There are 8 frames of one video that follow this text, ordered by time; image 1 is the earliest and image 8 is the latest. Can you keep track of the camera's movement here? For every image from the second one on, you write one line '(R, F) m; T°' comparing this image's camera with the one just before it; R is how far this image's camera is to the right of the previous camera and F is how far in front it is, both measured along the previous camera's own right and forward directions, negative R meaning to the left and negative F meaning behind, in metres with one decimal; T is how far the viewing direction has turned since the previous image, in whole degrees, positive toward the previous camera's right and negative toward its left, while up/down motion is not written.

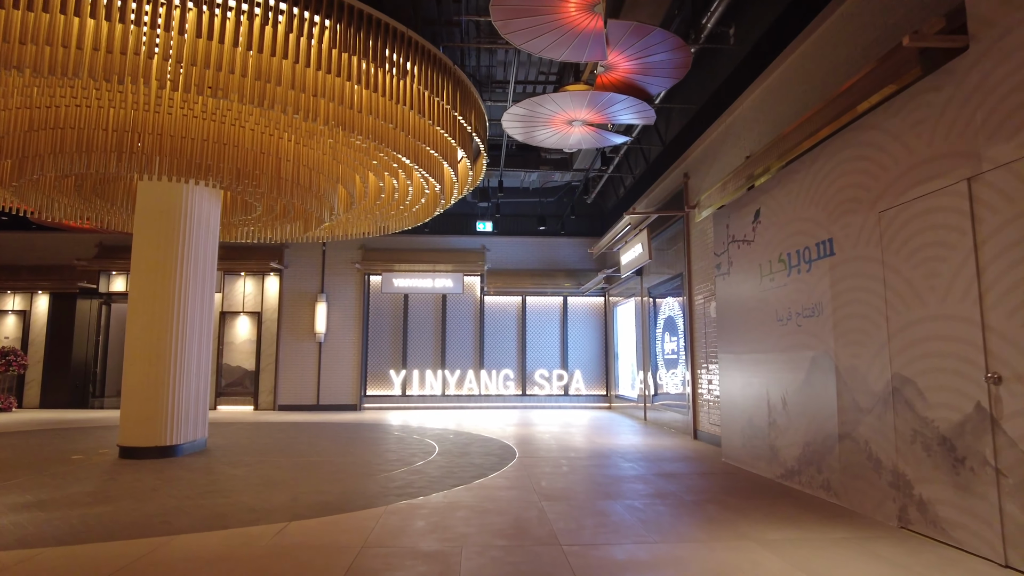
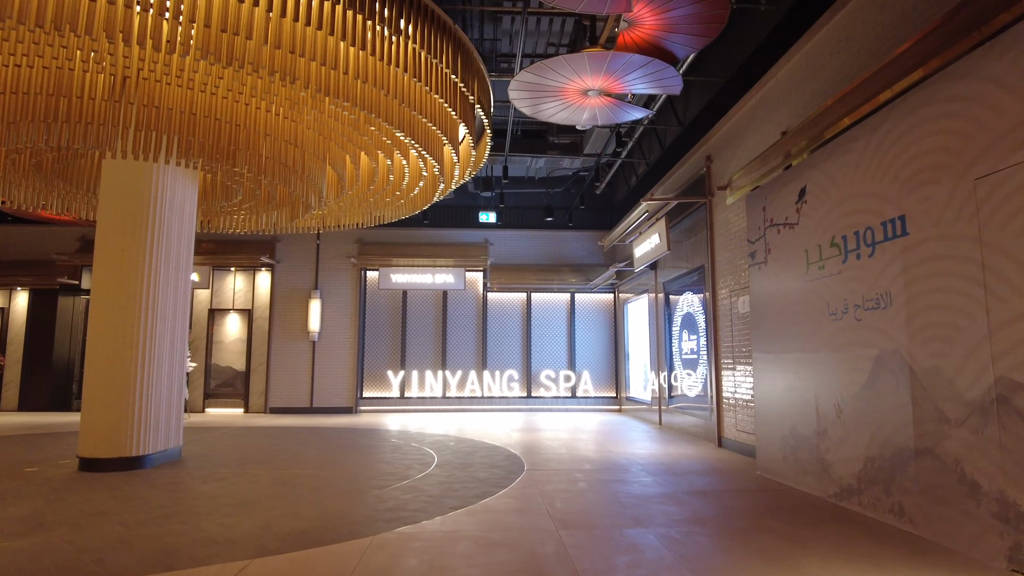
(0.0, +0.7) m; 0°
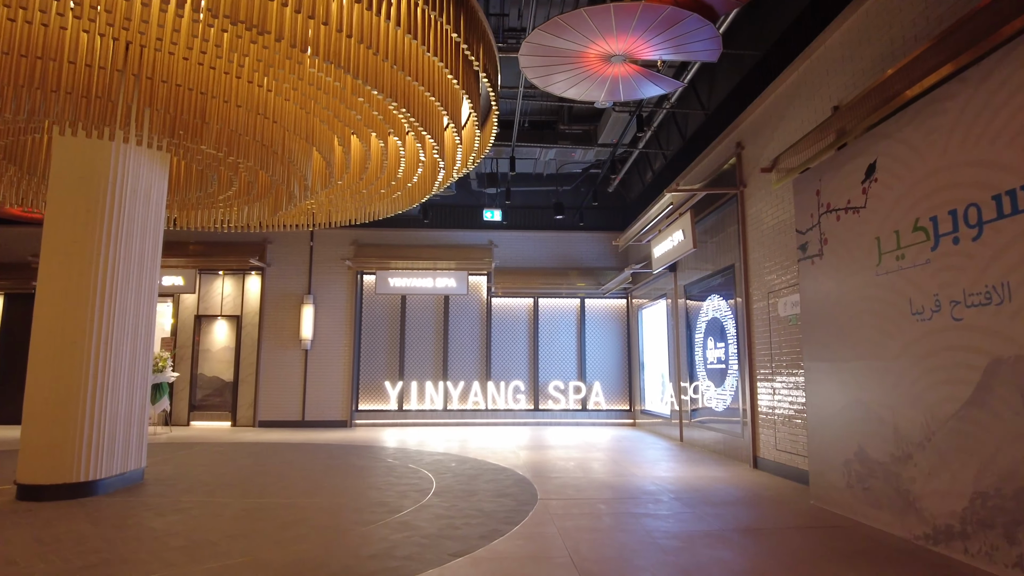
(-0.1, +0.7) m; 0°
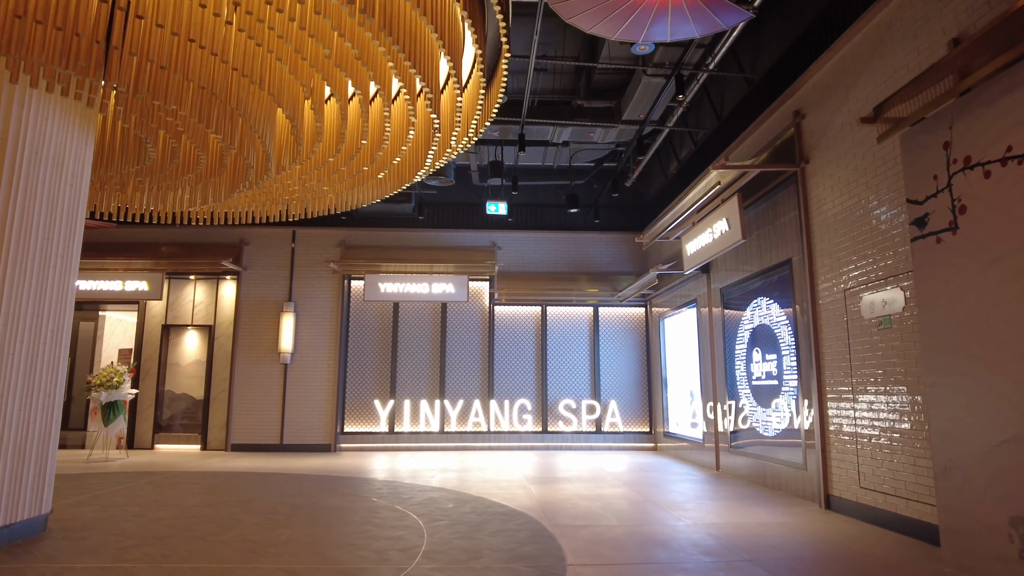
(-0.1, +1.2) m; 0°
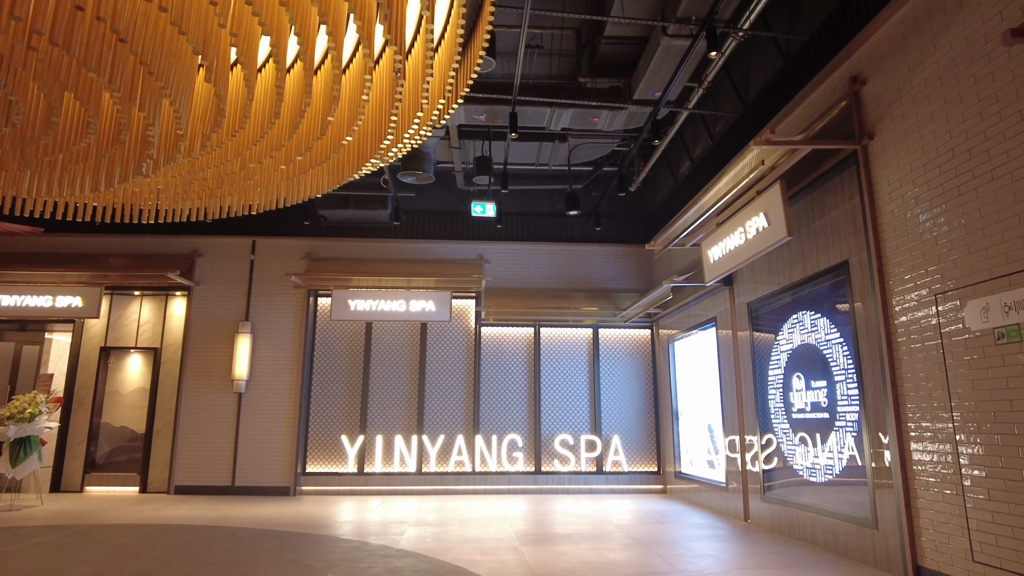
(0.0, +1.2) m; +1°
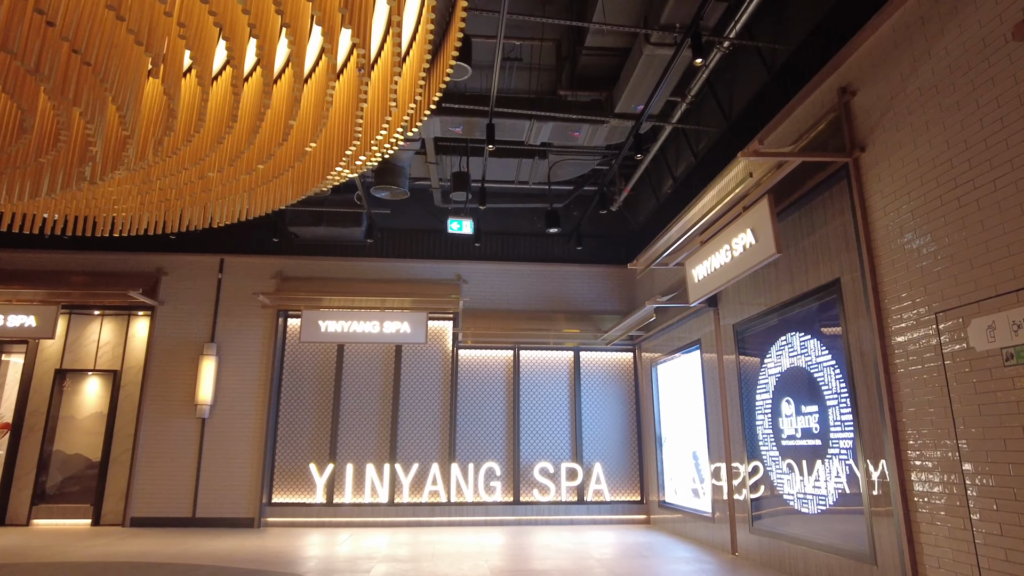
(0.0, +0.3) m; +2°
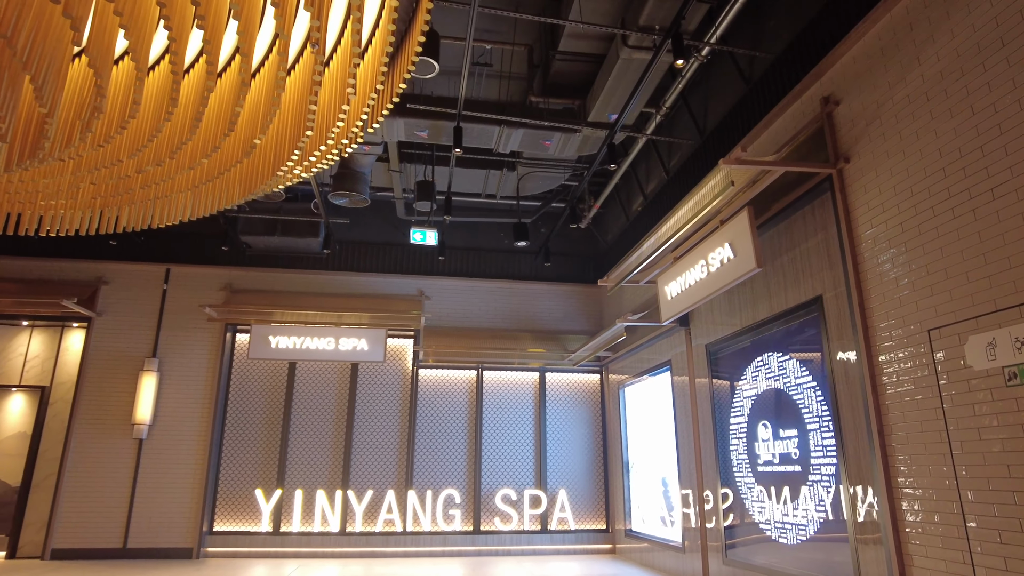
(0.0, +0.3) m; +3°
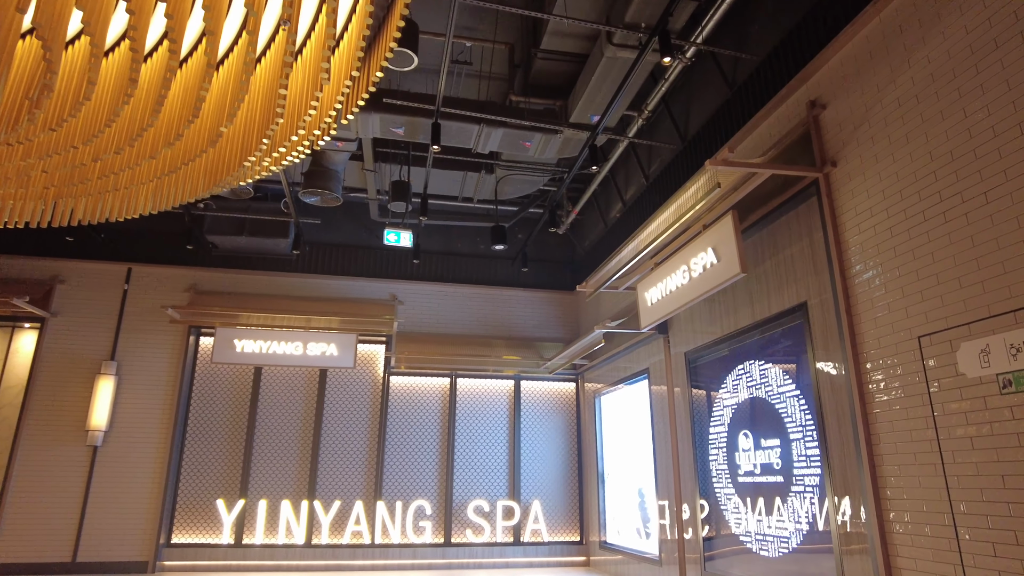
(0.0, +0.2) m; +2°
